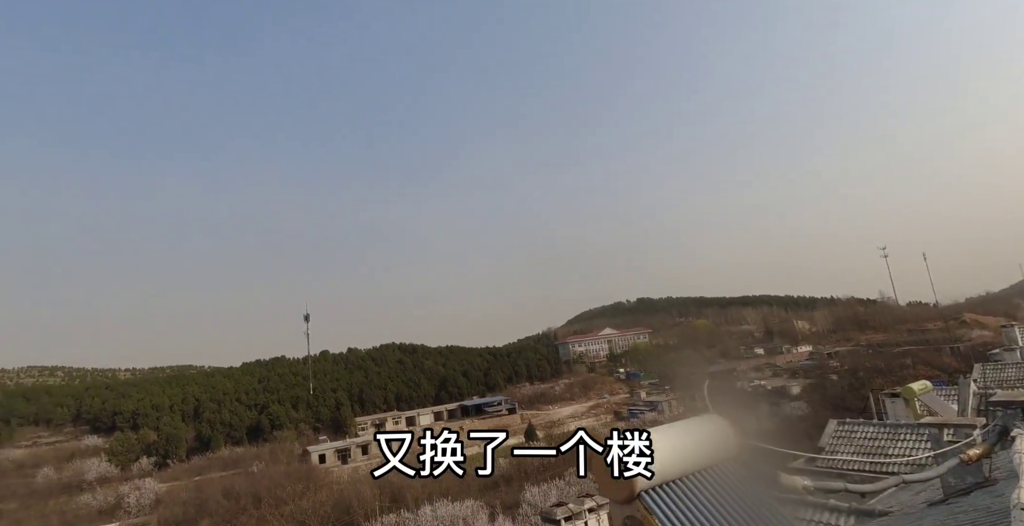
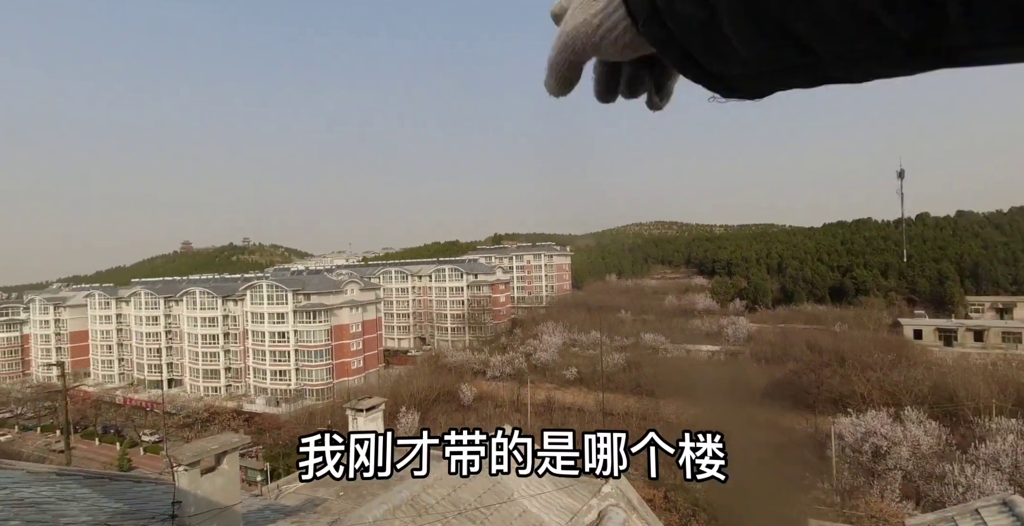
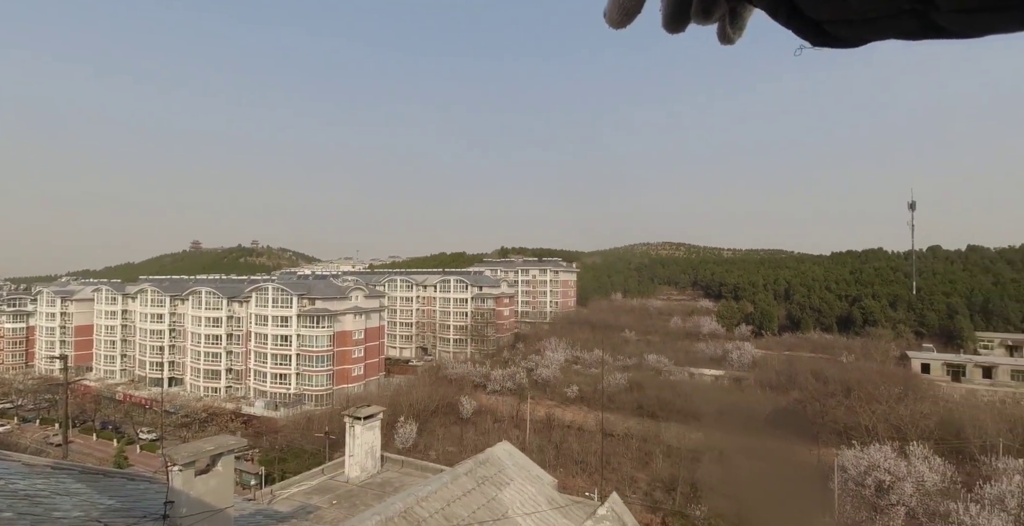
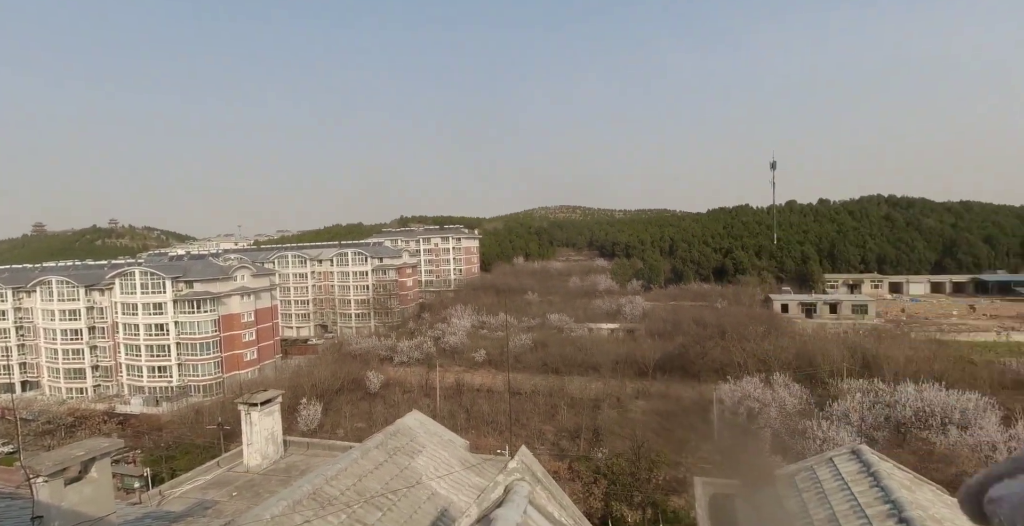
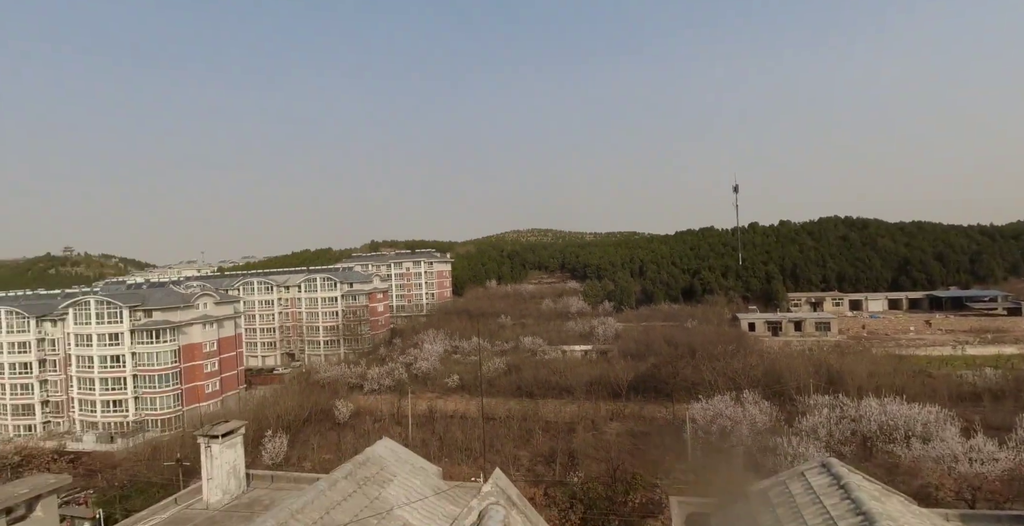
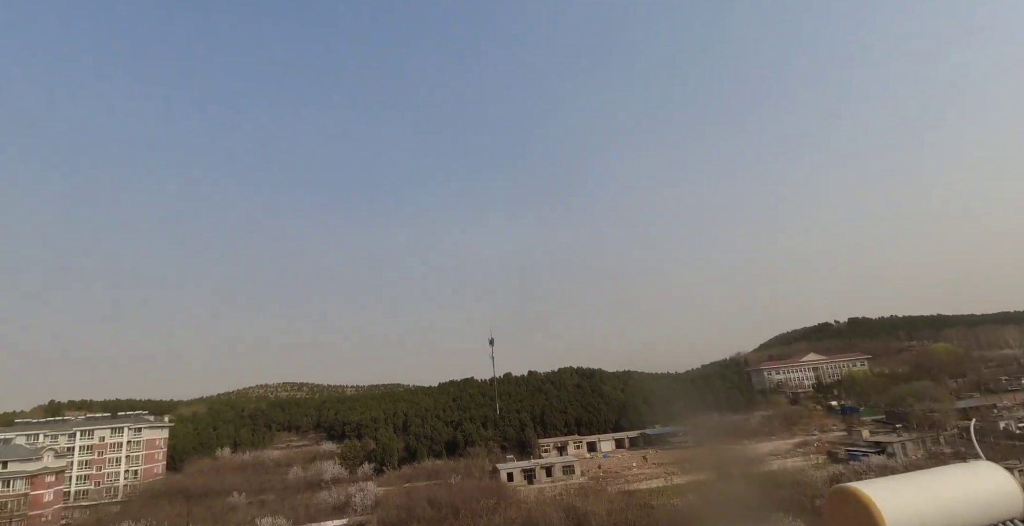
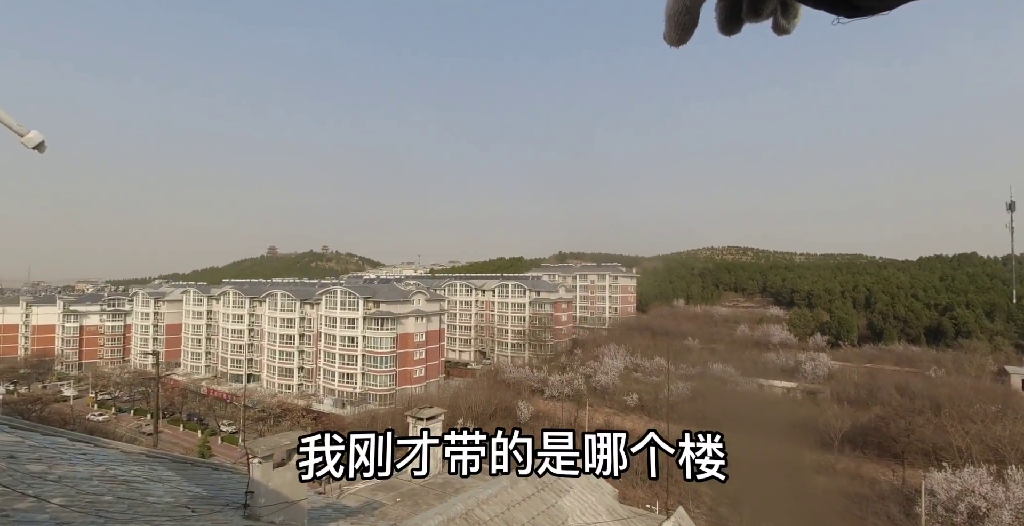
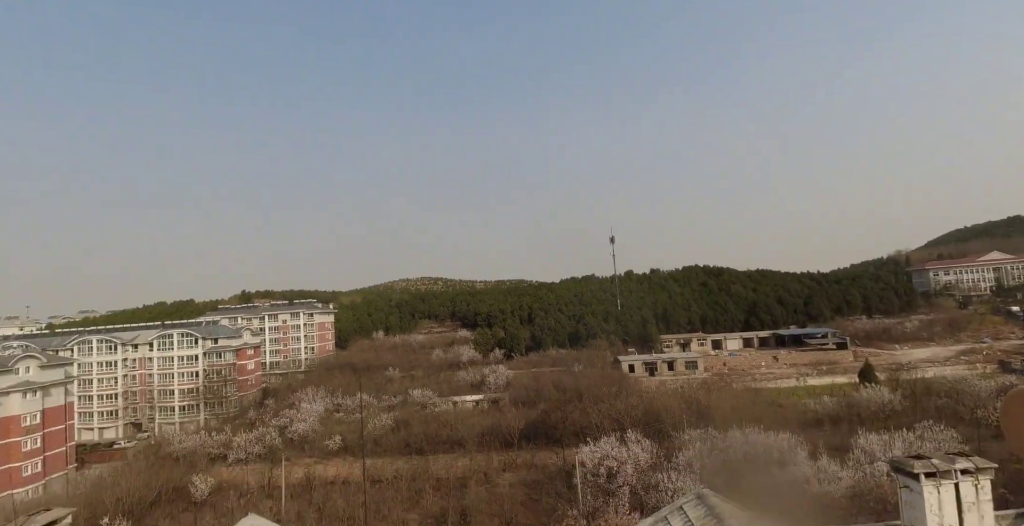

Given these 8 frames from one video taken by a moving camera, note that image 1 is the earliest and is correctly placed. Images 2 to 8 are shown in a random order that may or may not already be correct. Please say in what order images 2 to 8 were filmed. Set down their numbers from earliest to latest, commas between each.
6, 8, 5, 2, 7, 3, 4
